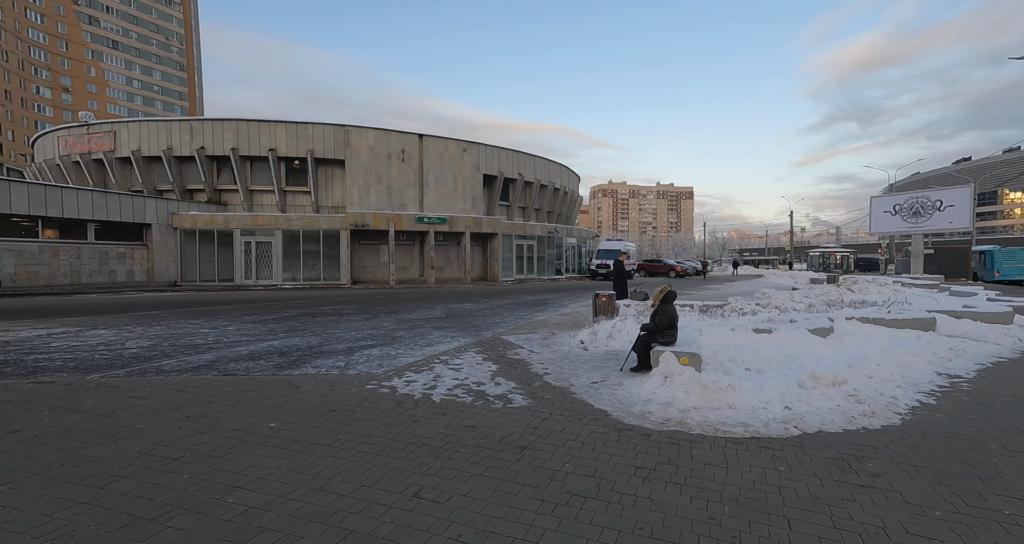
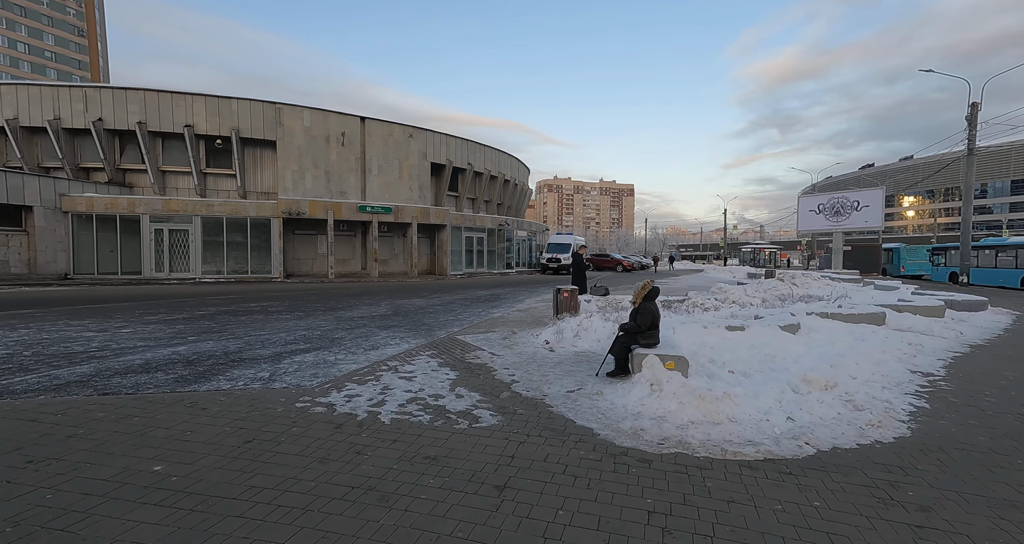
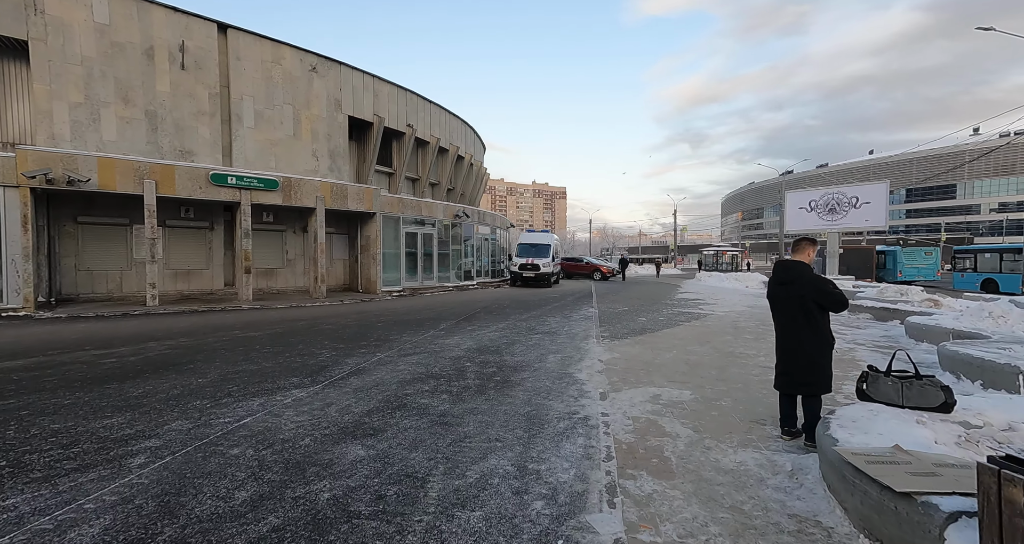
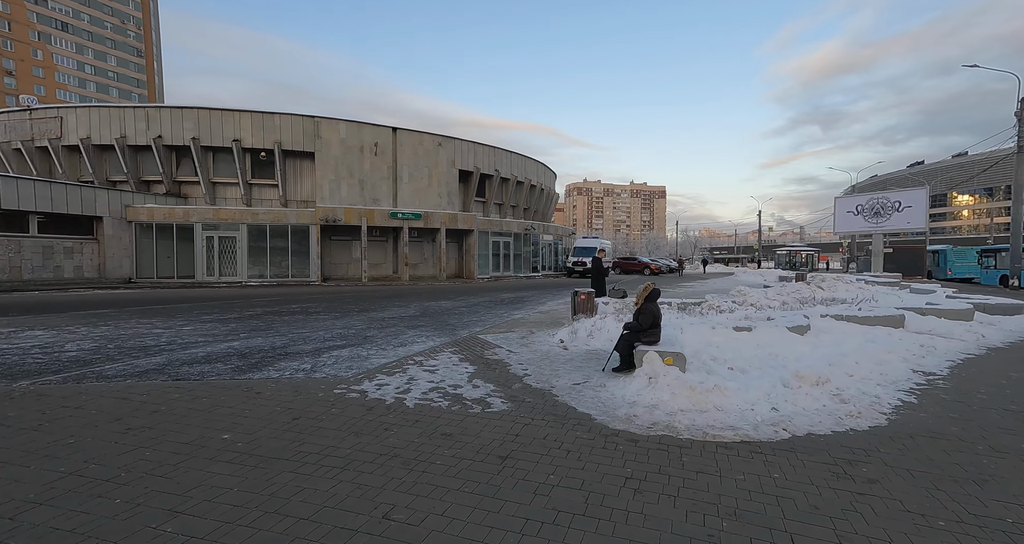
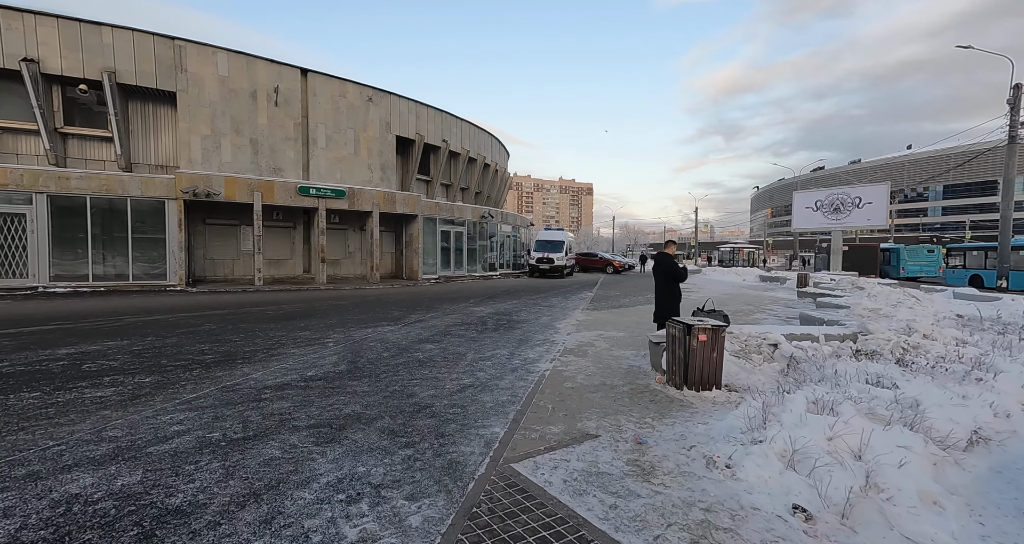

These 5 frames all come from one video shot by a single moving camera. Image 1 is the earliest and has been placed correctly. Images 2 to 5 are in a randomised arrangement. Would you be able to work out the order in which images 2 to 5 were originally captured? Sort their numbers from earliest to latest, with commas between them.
4, 2, 5, 3
